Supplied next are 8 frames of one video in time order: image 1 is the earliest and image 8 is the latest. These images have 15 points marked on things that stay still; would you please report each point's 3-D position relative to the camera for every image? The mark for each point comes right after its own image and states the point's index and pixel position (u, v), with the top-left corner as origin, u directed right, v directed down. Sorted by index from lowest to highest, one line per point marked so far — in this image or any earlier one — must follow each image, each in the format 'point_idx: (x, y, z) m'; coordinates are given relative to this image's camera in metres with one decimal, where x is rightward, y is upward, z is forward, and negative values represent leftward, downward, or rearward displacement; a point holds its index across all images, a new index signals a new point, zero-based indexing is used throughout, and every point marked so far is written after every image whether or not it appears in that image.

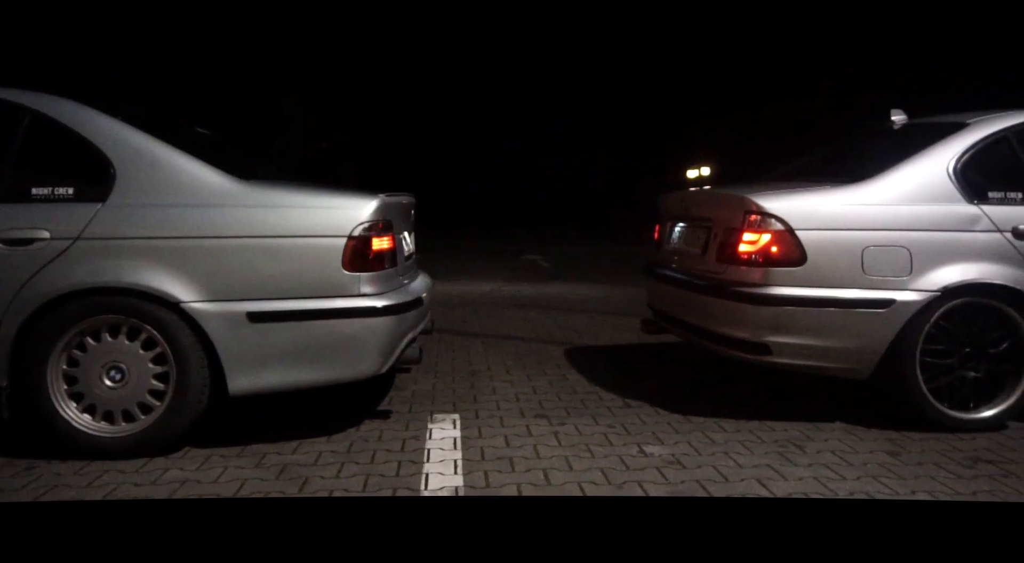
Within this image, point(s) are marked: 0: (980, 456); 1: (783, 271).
0: (+2.2, -0.8, +3.8) m
1: (+1.4, 0.0, +4.1) m
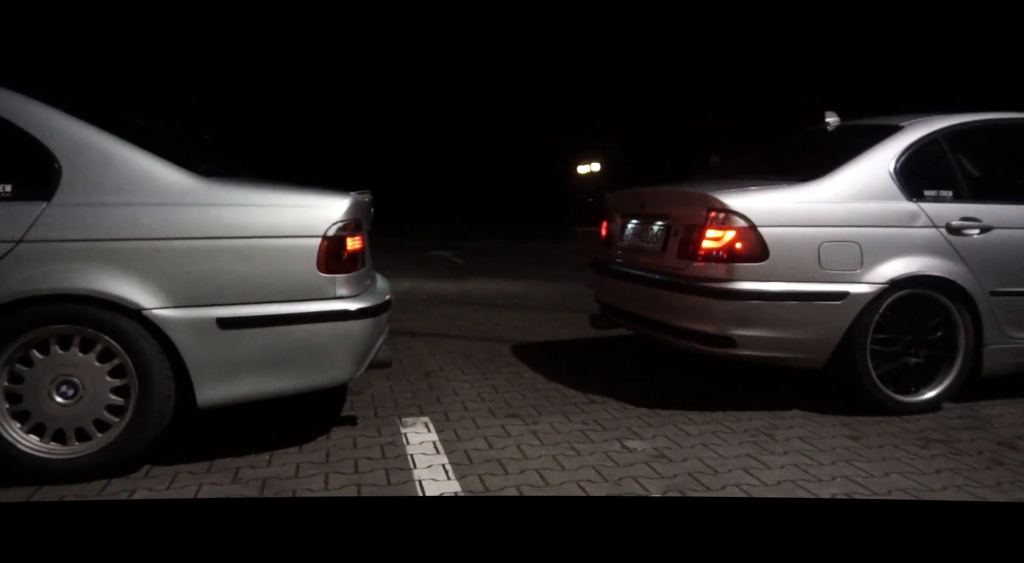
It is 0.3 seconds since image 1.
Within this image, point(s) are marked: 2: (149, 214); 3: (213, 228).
0: (+2.2, -0.8, +4.1) m
1: (+1.3, +0.1, +4.3) m
2: (-1.5, +0.3, +3.6) m
3: (-1.3, +0.2, +3.6) m
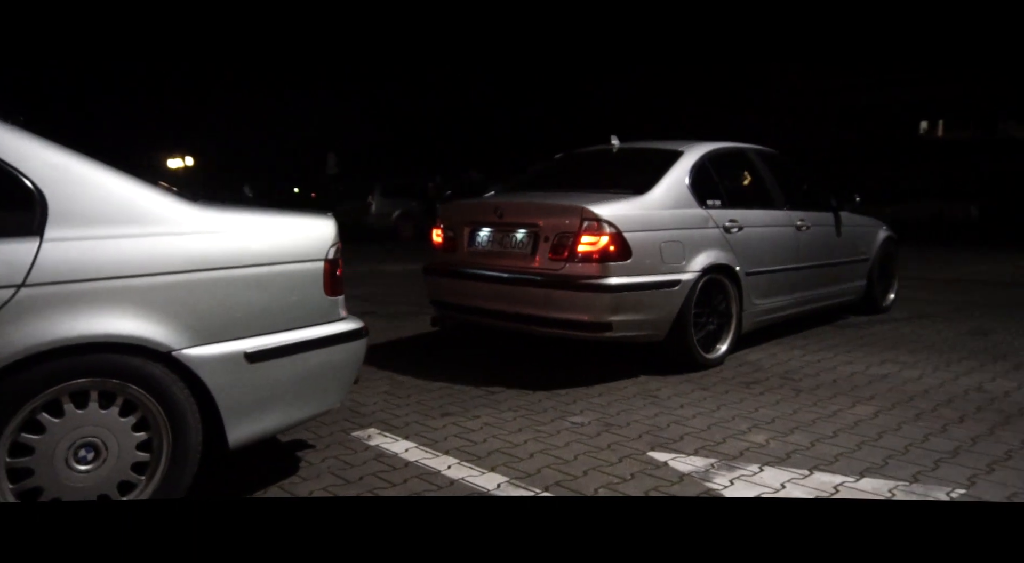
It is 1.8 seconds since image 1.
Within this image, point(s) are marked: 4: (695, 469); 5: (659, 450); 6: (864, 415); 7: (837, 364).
0: (+1.6, -0.7, +5.6) m
1: (+0.7, +0.1, +5.3) m
2: (-1.4, +0.2, +3.2) m
3: (-1.2, +0.1, +3.4) m
4: (+0.9, -0.9, +3.8) m
5: (+0.8, -0.9, +4.1) m
6: (+2.1, -0.8, +4.8) m
7: (+2.5, -0.6, +6.1) m
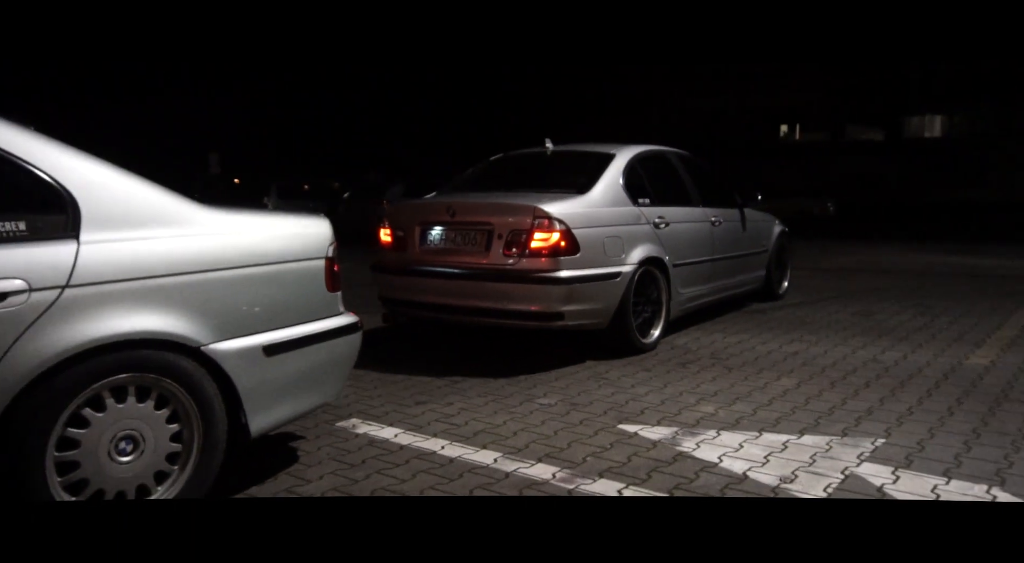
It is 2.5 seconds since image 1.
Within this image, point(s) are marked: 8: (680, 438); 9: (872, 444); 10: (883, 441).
0: (+1.3, -0.6, +6.2) m
1: (+0.4, +0.2, +5.7) m
2: (-1.4, +0.2, +3.4) m
3: (-1.2, +0.1, +3.6) m
4: (+0.8, -0.8, +4.3) m
5: (+0.7, -0.8, +4.6) m
6: (+1.9, -0.7, +5.4) m
7: (+2.1, -0.5, +6.8) m
8: (+0.9, -0.8, +4.3) m
9: (+1.9, -0.9, +4.2) m
10: (+2.0, -0.8, +4.3) m
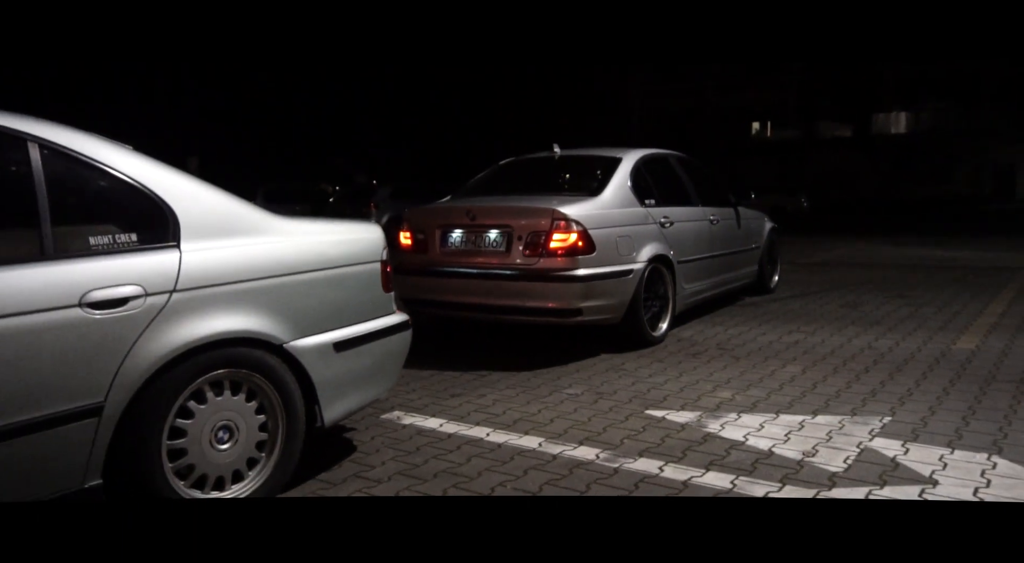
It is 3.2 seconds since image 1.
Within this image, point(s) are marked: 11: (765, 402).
0: (+1.4, -0.6, +6.5) m
1: (+0.5, +0.2, +6.1) m
2: (-1.1, +0.2, +3.7) m
3: (-1.0, +0.1, +3.9) m
4: (+1.0, -0.8, +4.7) m
5: (+0.9, -0.8, +4.9) m
6: (+2.1, -0.7, +5.9) m
7: (+2.2, -0.5, +7.2) m
8: (+1.1, -0.8, +4.7) m
9: (+2.1, -0.8, +4.6) m
10: (+2.2, -0.8, +4.7) m
11: (+1.6, -0.8, +5.1) m
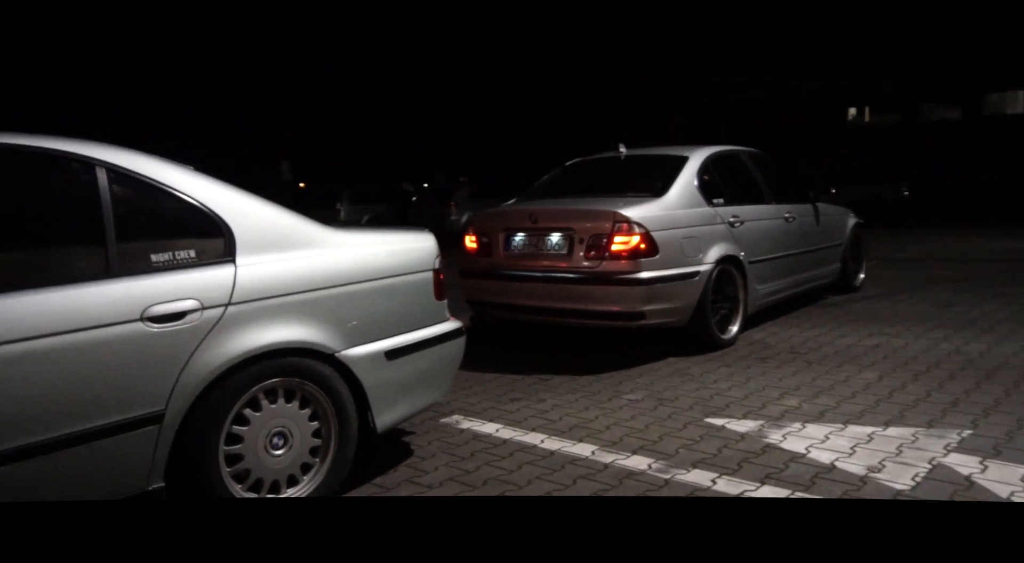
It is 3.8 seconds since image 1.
0: (+1.9, -0.6, +6.4) m
1: (+1.0, +0.2, +6.0) m
2: (-0.9, +0.1, +3.8) m
3: (-0.7, +0.1, +4.0) m
4: (+1.3, -0.8, +4.6) m
5: (+1.2, -0.8, +4.8) m
6: (+2.5, -0.7, +5.6) m
7: (+2.8, -0.5, +6.9) m
8: (+1.4, -0.8, +4.5) m
9: (+2.4, -0.8, +4.4) m
10: (+2.5, -0.8, +4.4) m
11: (+2.0, -0.8, +4.9) m
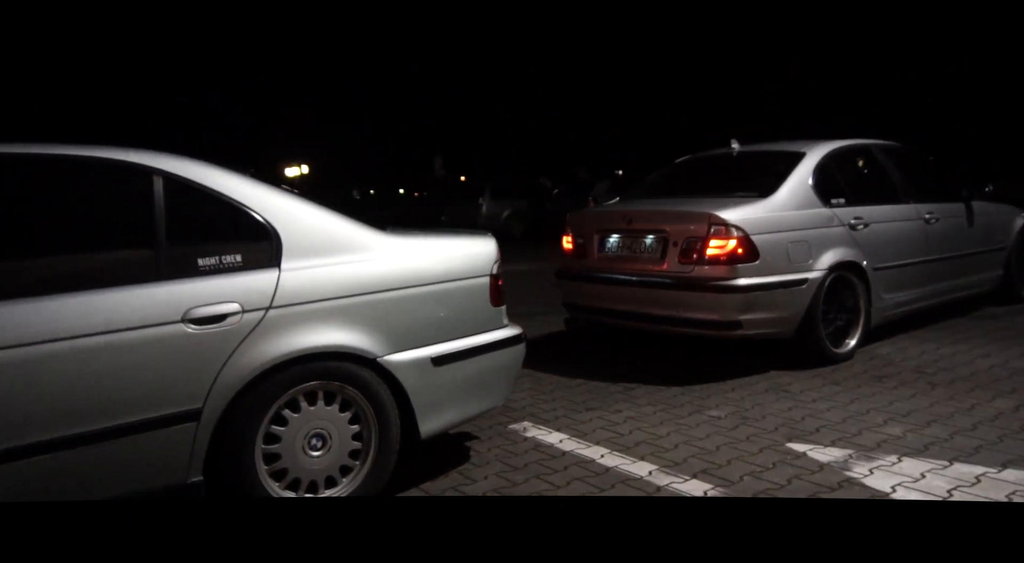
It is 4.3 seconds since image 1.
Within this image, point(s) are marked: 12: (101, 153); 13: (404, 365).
0: (+2.6, -0.7, +5.8) m
1: (+1.6, +0.1, +5.6) m
2: (-0.7, +0.1, +3.8) m
3: (-0.5, 0.0, +3.9) m
4: (+1.6, -0.9, +4.1) m
5: (+1.6, -0.9, +4.4) m
6: (+3.0, -0.8, +4.9) m
7: (+3.5, -0.6, +6.2) m
8: (+1.7, -0.9, +4.1) m
9: (+2.7, -0.9, +3.7) m
10: (+2.8, -0.9, +3.8) m
11: (+2.3, -0.9, +4.3) m
12: (-1.8, +0.6, +3.5) m
13: (-0.5, -0.4, +3.8) m
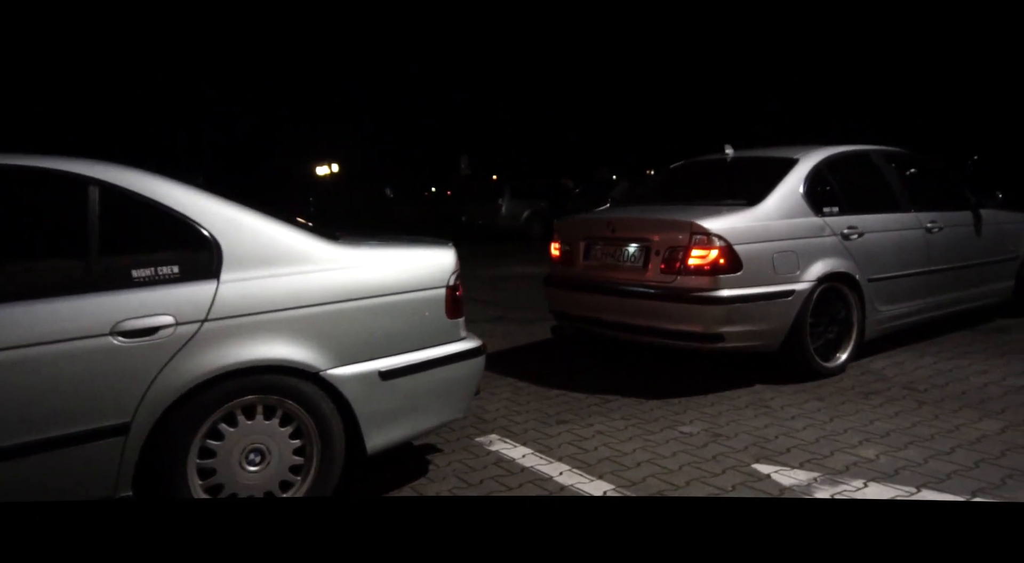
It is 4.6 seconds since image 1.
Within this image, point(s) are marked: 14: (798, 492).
0: (+2.4, -0.7, +5.6) m
1: (+1.5, 0.0, +5.4) m
2: (-0.9, 0.0, +3.7) m
3: (-0.7, 0.0, +3.9) m
4: (+1.4, -1.0, +4.0) m
5: (+1.3, -0.9, +4.2) m
6: (+2.8, -0.9, +4.7) m
7: (+3.4, -0.7, +5.9) m
8: (+1.5, -1.0, +3.9) m
9: (+2.4, -1.0, +3.5) m
10: (+2.5, -1.0, +3.6) m
11: (+2.1, -1.0, +4.1) m
12: (-2.0, +0.5, +3.5) m
13: (-0.8, -0.5, +3.8) m
14: (+1.4, -1.0, +3.8) m
